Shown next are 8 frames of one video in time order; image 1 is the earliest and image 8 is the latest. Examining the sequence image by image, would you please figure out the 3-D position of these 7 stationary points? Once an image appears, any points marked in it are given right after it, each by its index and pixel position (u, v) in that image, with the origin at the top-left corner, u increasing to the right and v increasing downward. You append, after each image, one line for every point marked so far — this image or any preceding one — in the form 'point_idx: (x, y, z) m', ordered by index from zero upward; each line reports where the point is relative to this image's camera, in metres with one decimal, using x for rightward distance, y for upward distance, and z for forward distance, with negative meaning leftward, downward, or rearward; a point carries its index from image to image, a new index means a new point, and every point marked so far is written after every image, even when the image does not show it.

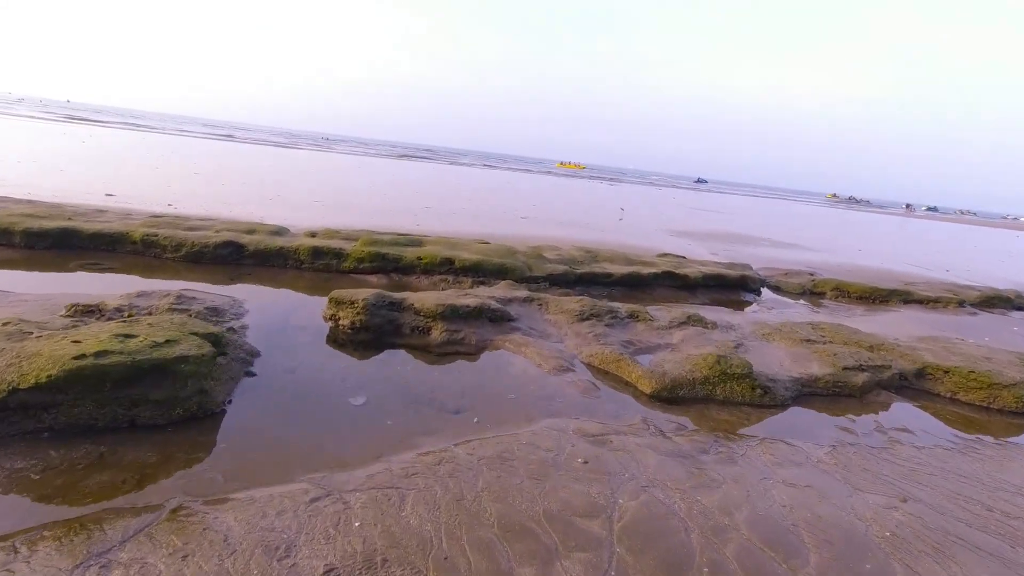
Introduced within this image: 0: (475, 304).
0: (-0.6, -0.2, +9.0) m
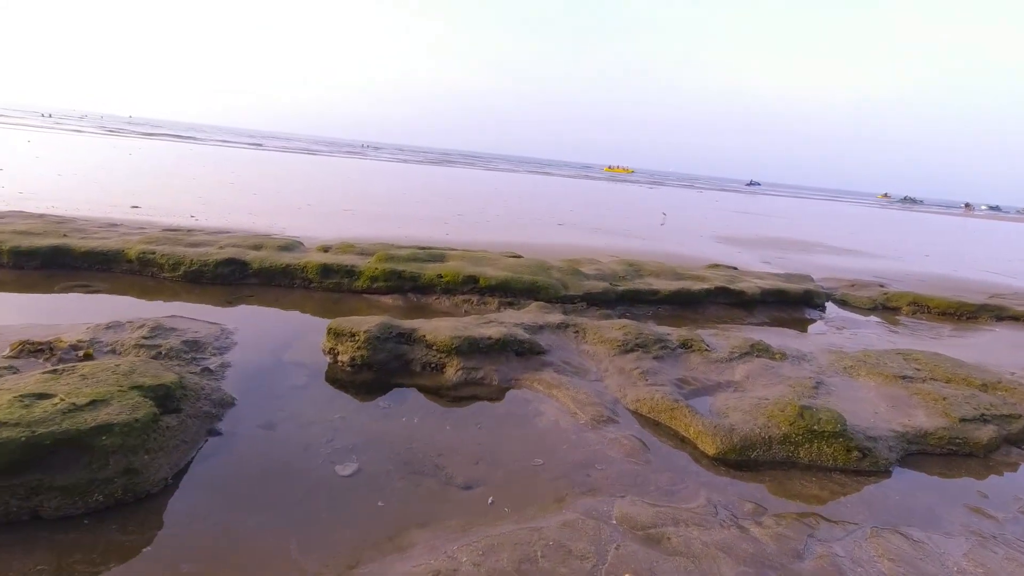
0: (-0.2, -0.6, +7.6) m
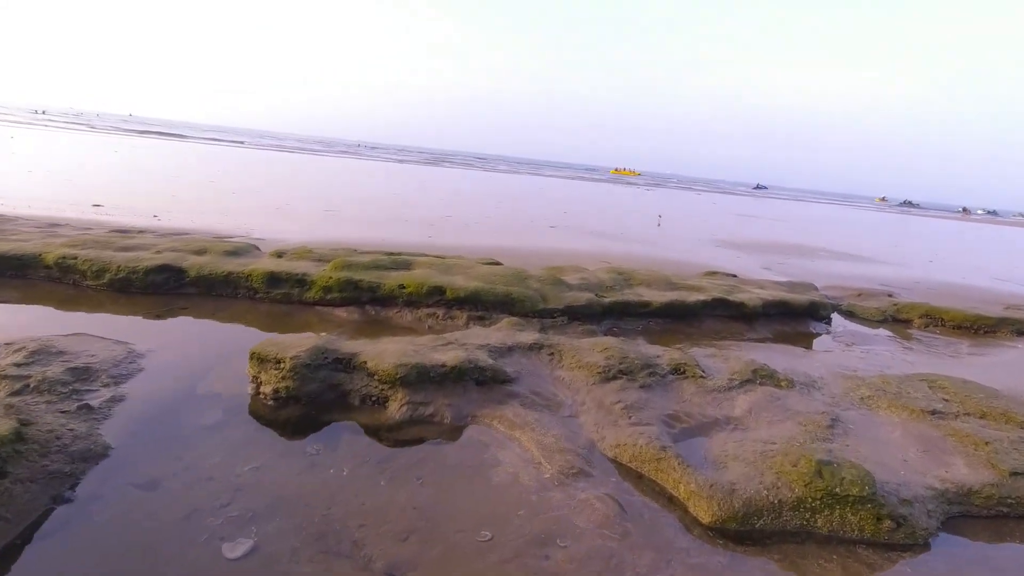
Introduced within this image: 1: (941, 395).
0: (-0.6, -0.8, +6.4) m
1: (+5.4, -1.3, +7.5) m
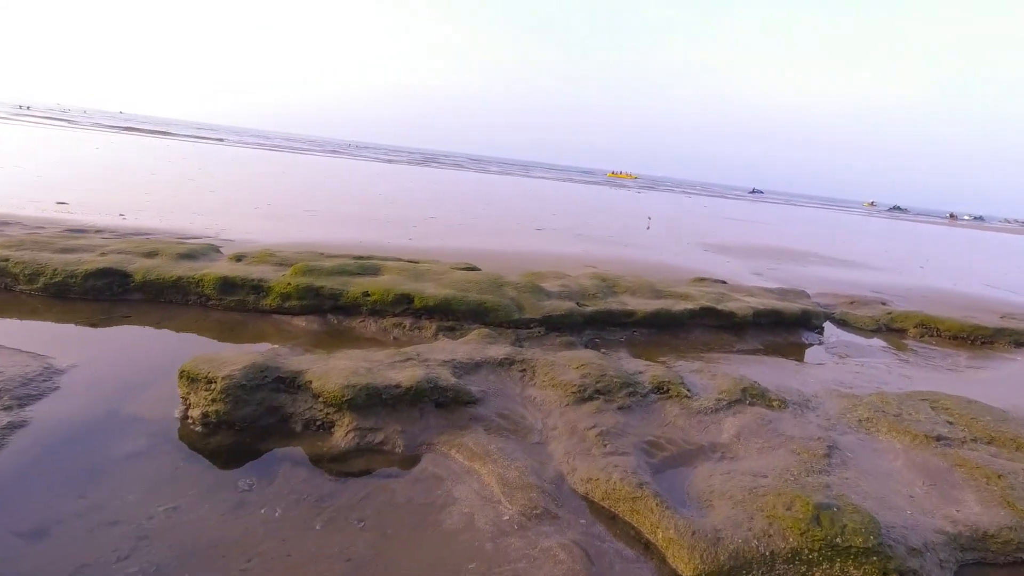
0: (-1.0, -0.9, +5.8) m
1: (+5.0, -1.5, +6.9) m
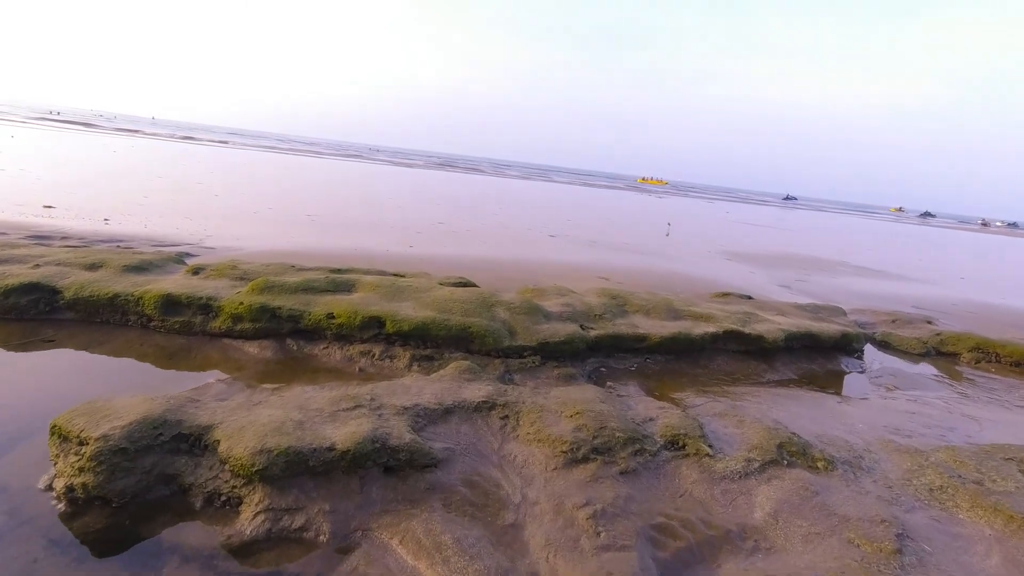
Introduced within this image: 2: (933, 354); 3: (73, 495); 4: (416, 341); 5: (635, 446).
0: (-1.2, -1.1, +4.5) m
1: (+4.8, -1.8, +5.4) m
2: (+8.8, -1.4, +12.5) m
3: (-3.0, -1.4, +4.1) m
4: (-1.2, -0.6, +7.4) m
5: (+1.1, -1.4, +5.3) m
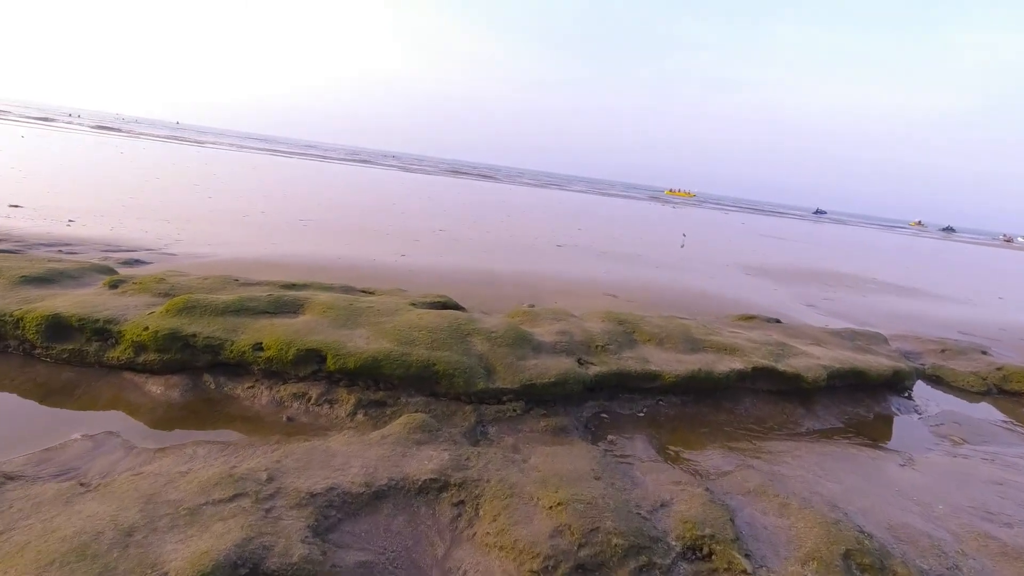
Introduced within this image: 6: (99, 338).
0: (-1.5, -1.4, +2.9) m
1: (+4.5, -2.1, +3.7) m
2: (+8.7, -1.9, +10.7) m
3: (-3.3, -1.6, +2.5) m
4: (-1.4, -0.9, +5.8) m
5: (+0.8, -1.7, +3.7) m
6: (-4.1, -0.5, +6.0) m
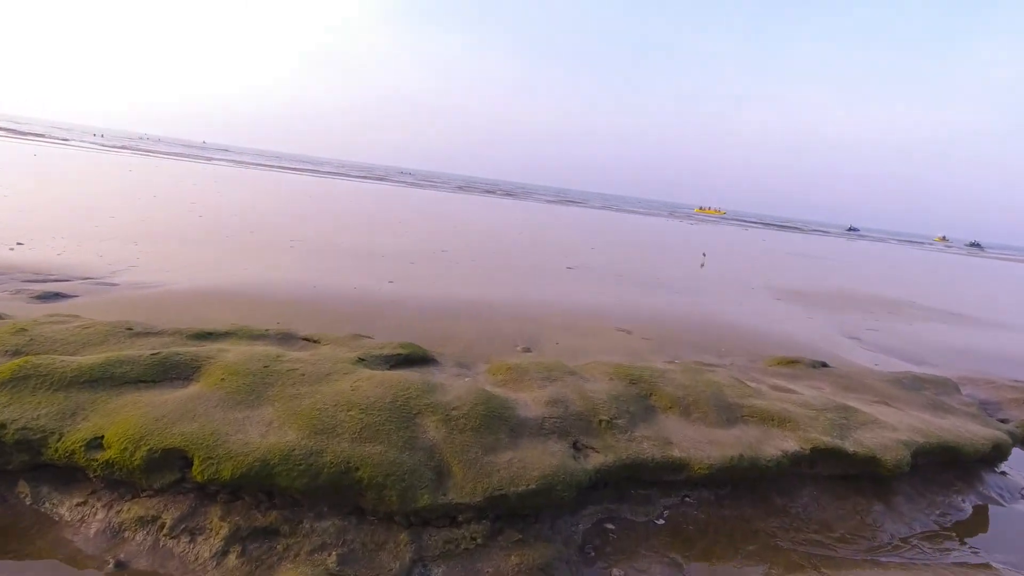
0: (-1.9, -1.7, +1.0) m
1: (+4.1, -2.6, +1.6) m
2: (+8.5, -2.5, +8.5) m
3: (-3.7, -2.0, +0.7) m
4: (-1.7, -1.4, +3.9) m
5: (+0.4, -2.1, +1.7) m
6: (-4.4, -1.0, +4.2) m
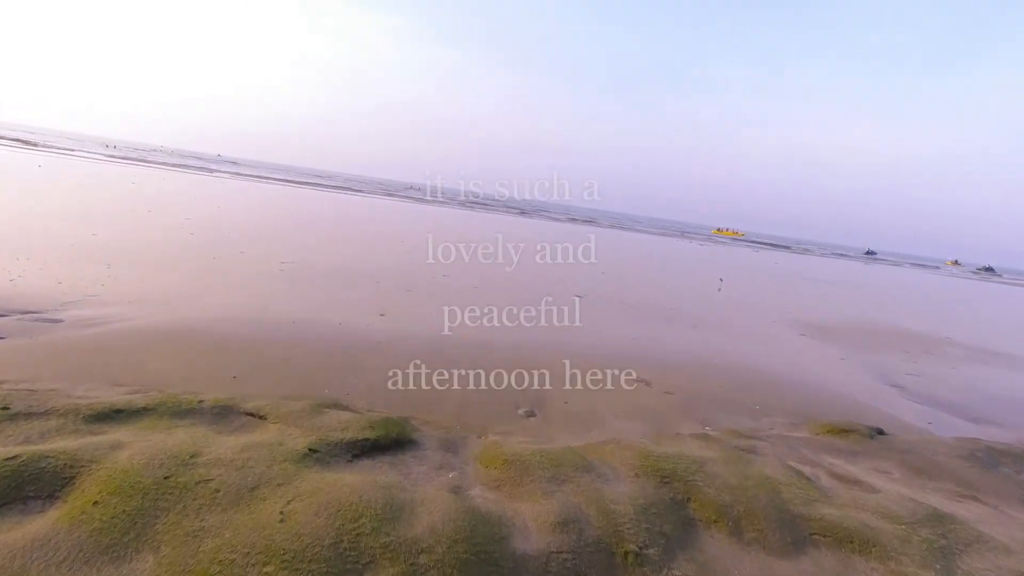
0: (-2.0, -2.2, -0.5) m
1: (+4.0, -3.1, 0.0) m
2: (+8.5, -3.3, +6.8) m
3: (-3.8, -2.3, -0.8) m
4: (-1.8, -1.9, +2.4) m
5: (+0.3, -2.5, +0.1) m
6: (-4.5, -1.4, +2.7) m
